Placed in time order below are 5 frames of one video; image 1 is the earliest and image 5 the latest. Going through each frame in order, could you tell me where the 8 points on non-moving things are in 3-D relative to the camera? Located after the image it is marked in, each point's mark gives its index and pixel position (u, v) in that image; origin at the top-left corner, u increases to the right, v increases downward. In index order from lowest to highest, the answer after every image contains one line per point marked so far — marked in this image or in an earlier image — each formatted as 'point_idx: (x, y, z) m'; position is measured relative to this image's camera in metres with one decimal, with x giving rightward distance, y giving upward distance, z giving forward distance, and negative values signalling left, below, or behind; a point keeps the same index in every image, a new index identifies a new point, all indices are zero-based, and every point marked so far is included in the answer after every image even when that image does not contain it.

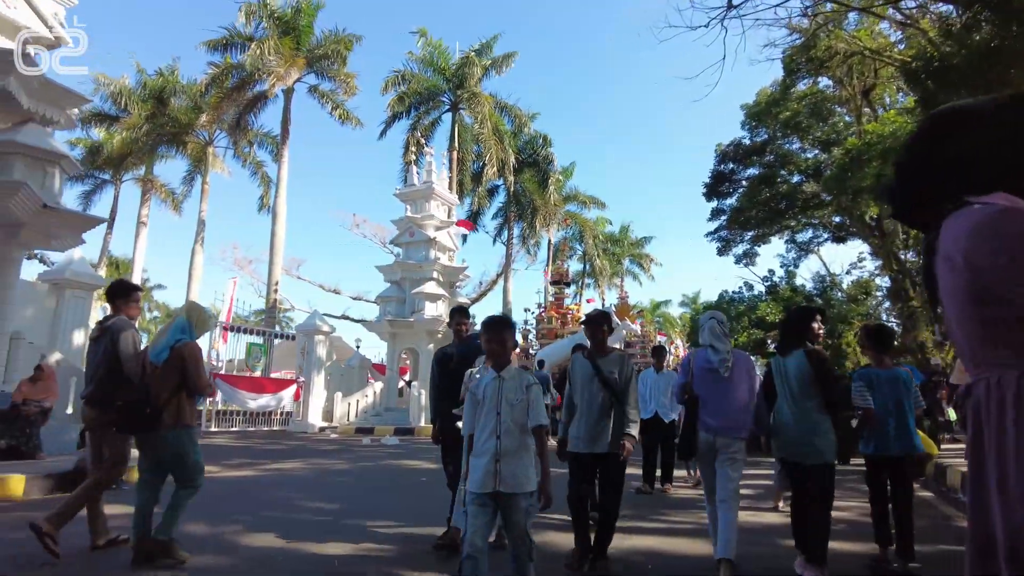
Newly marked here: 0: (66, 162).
0: (-7.0, +2.0, +10.4) m
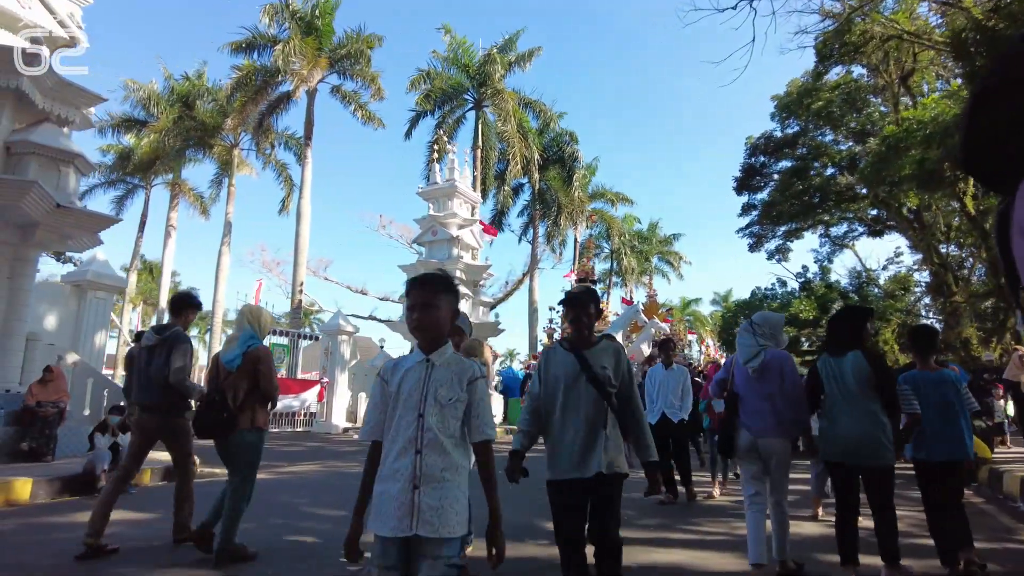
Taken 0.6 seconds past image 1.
0: (-6.7, +2.0, +10.3) m
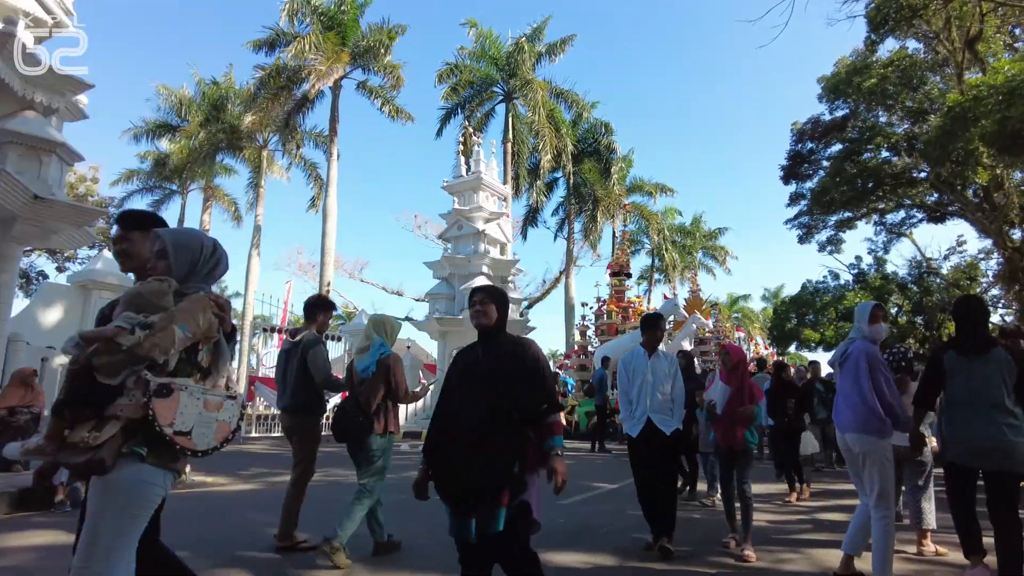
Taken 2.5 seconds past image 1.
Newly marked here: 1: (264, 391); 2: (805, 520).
0: (-6.6, +2.0, +9.7) m
1: (-6.4, -2.6, +17.0) m
2: (+2.9, -2.3, +6.6) m
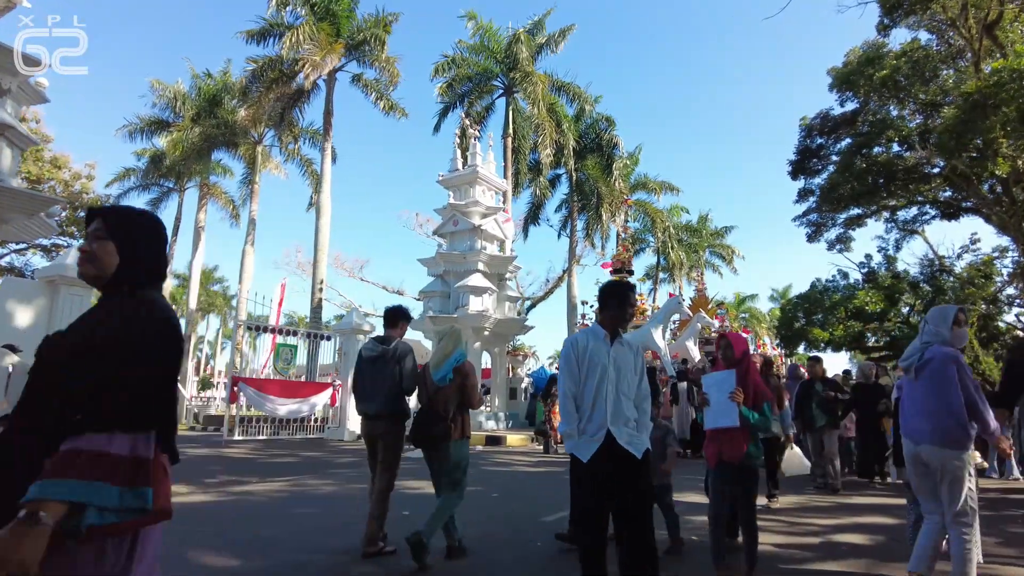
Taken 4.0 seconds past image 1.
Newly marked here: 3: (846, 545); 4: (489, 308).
0: (-6.8, +2.1, +9.1) m
1: (-6.5, -2.5, +16.3) m
2: (+2.7, -2.3, +5.8) m
3: (+2.9, -2.2, +5.8) m
4: (-0.7, -0.6, +19.5) m
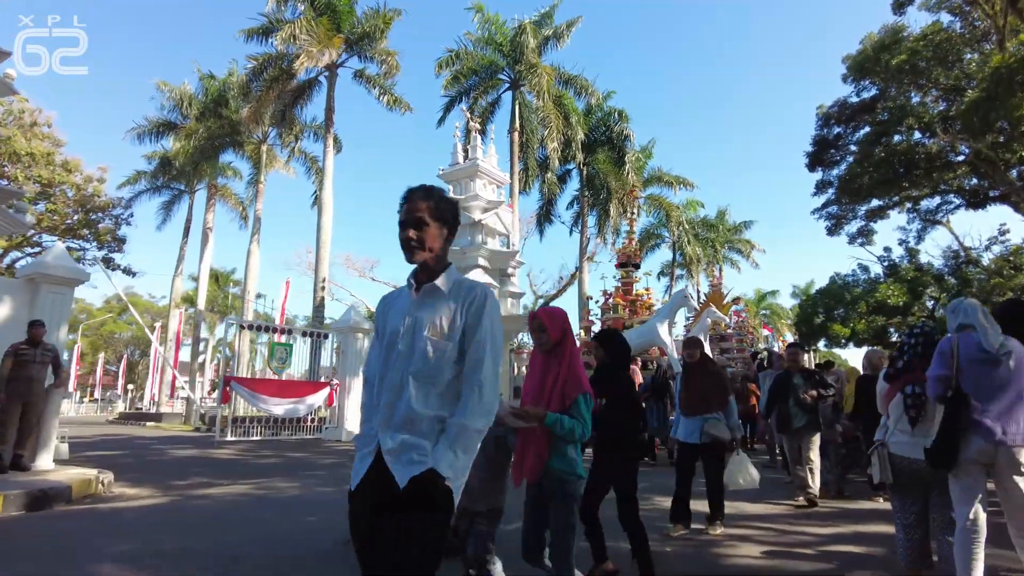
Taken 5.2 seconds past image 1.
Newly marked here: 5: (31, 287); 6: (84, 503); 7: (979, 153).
0: (-7.1, +2.2, +8.7) m
1: (-6.5, -2.5, +16.0) m
2: (+2.3, -2.1, +5.2) m
3: (+2.5, -2.1, +5.1) m
4: (-0.6, -0.5, +18.9) m
5: (-8.8, 0.0, +12.1) m
6: (-4.8, -2.4, +7.5) m
7: (+13.8, +4.0, +19.5) m
